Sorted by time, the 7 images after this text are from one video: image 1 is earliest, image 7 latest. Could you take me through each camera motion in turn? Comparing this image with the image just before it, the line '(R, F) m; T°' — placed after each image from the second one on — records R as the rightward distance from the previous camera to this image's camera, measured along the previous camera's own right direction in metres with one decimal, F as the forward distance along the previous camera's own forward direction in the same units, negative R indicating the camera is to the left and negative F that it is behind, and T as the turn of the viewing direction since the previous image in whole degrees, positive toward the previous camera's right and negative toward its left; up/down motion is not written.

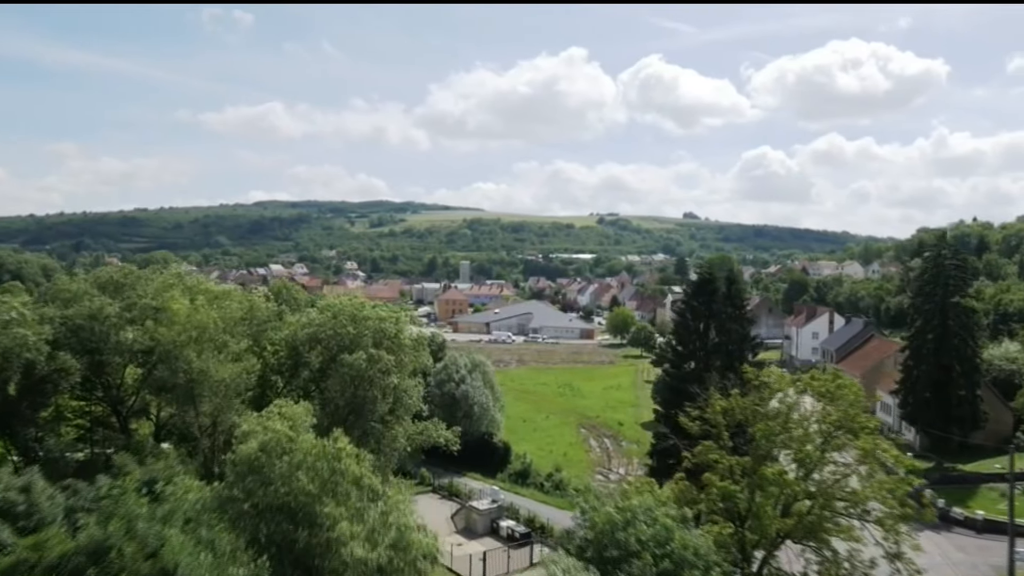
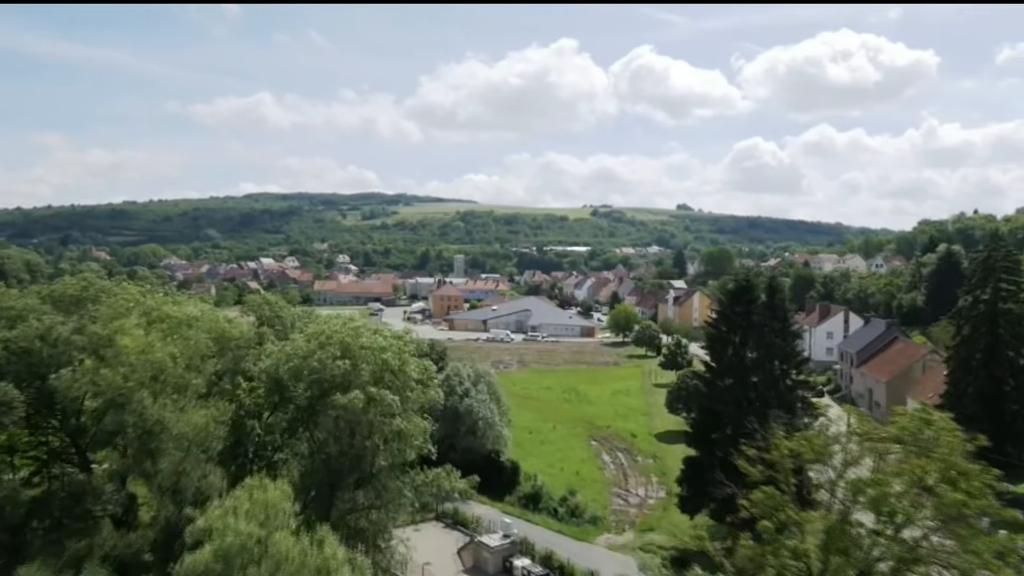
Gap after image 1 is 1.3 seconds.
(-0.6, +2.9) m; +1°
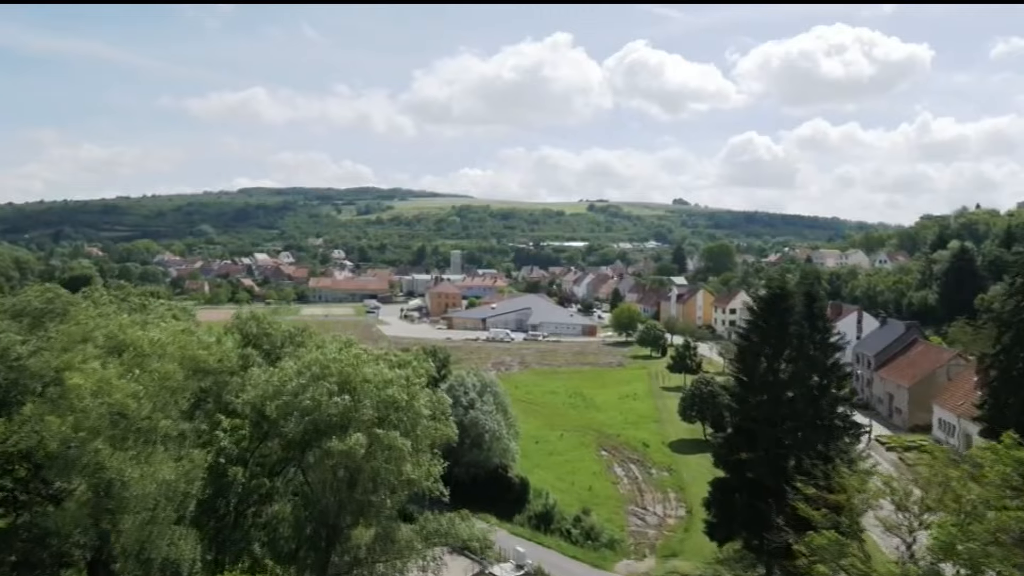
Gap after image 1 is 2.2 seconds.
(-0.5, +2.0) m; 0°
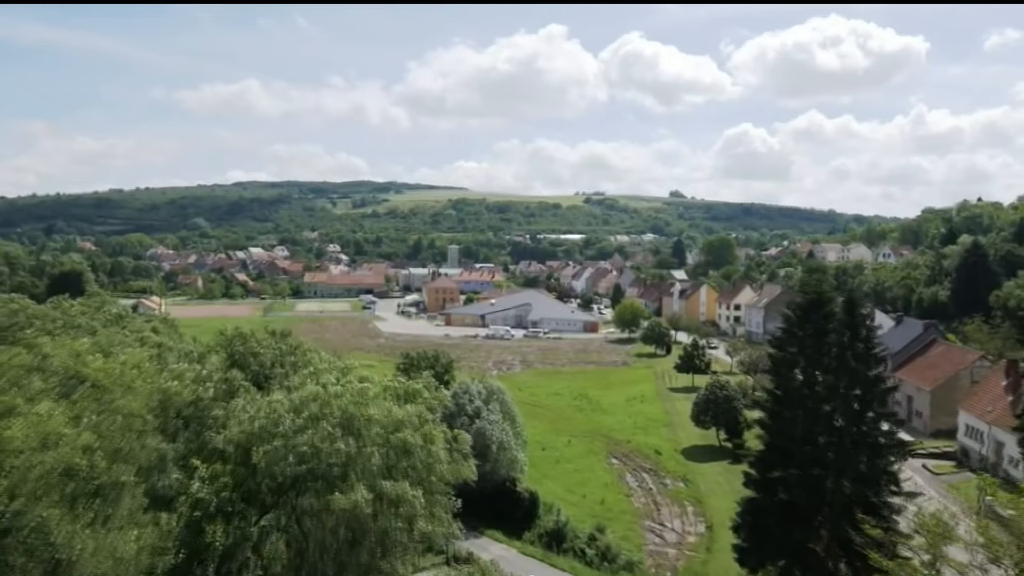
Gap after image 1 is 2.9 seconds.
(-0.4, +1.8) m; 0°
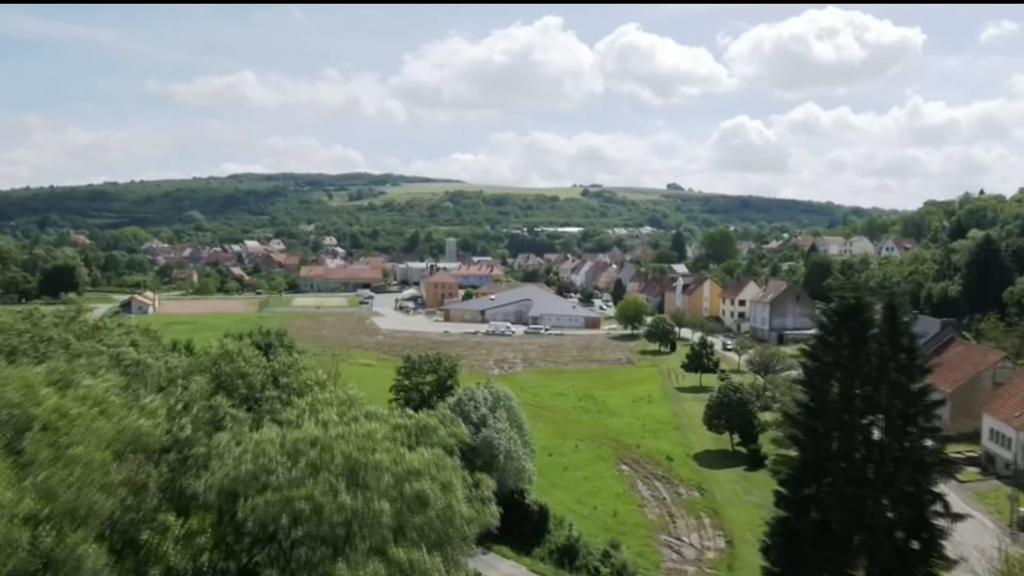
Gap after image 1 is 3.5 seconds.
(-0.4, +1.5) m; 0°
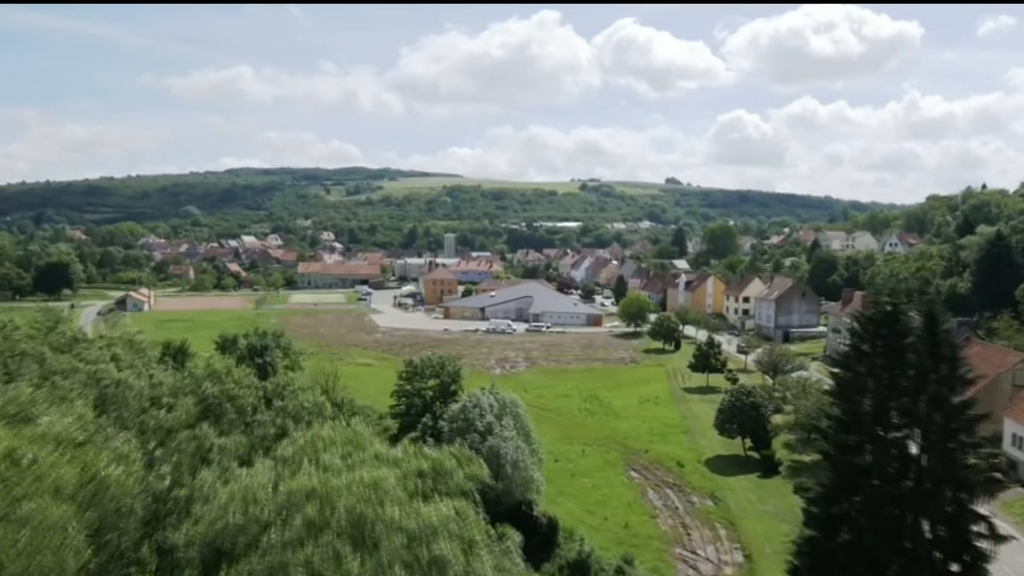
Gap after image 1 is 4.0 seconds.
(-0.3, +1.2) m; 0°
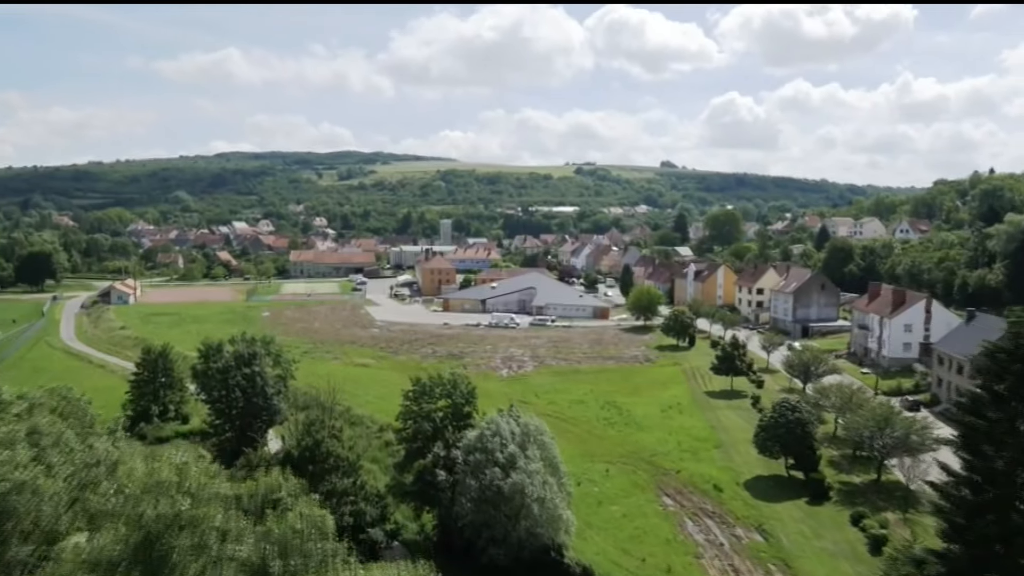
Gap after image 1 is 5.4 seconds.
(-0.9, +3.6) m; 0°
